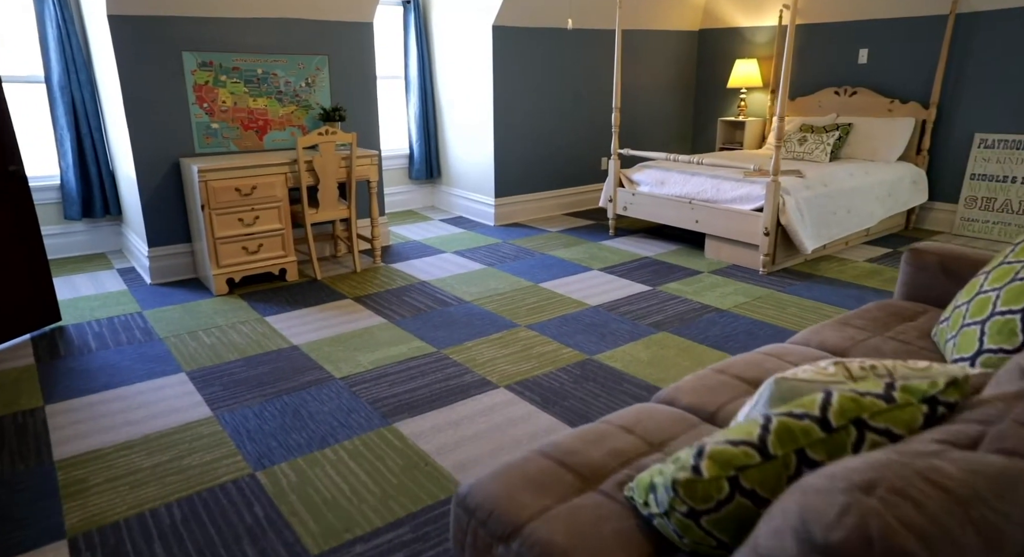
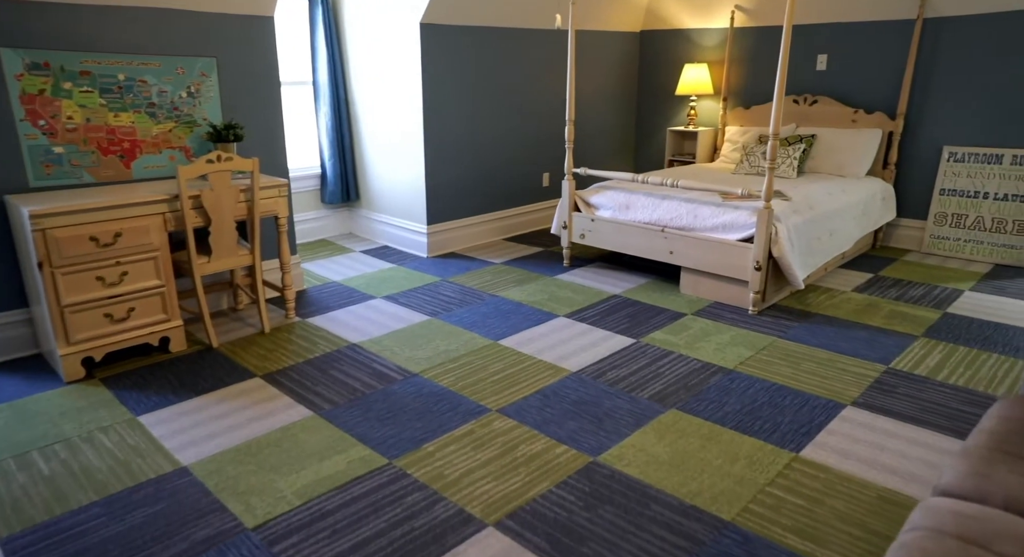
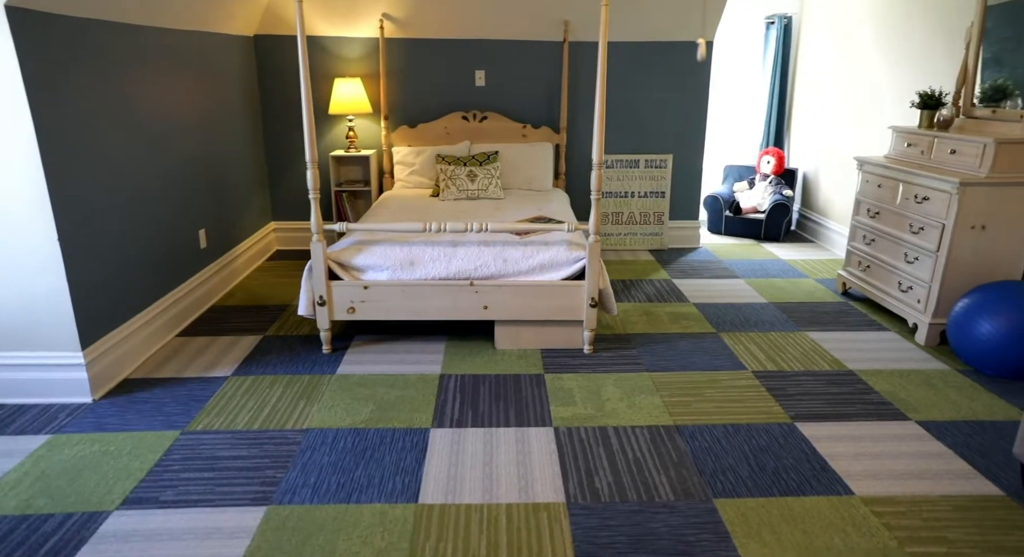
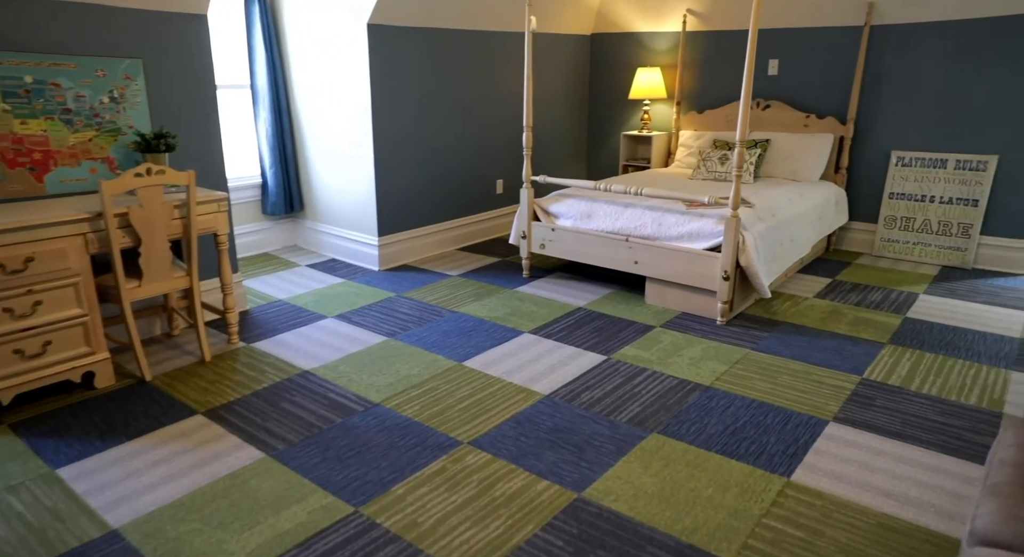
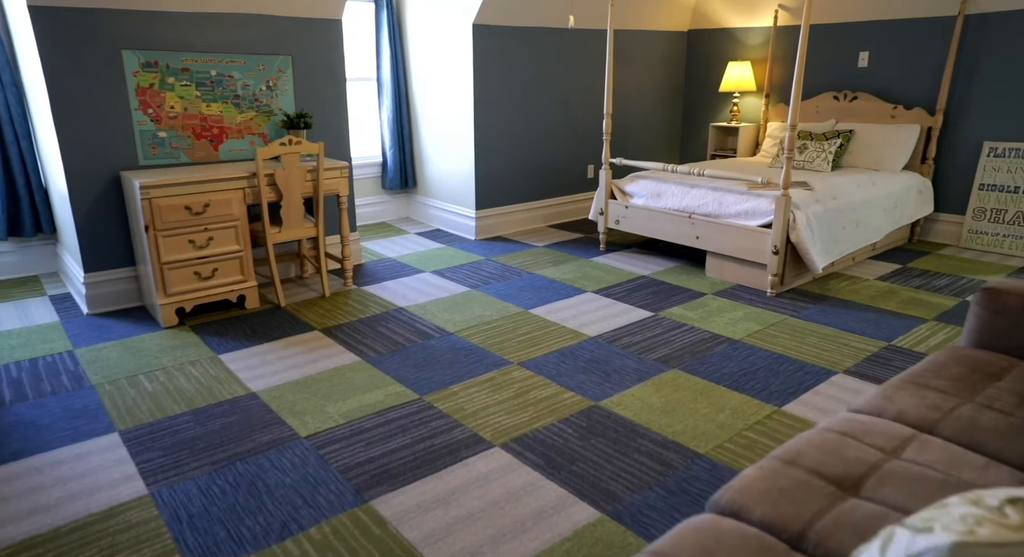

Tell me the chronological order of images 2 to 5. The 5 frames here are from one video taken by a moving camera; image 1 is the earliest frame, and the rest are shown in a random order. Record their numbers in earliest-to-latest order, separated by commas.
5, 2, 4, 3
